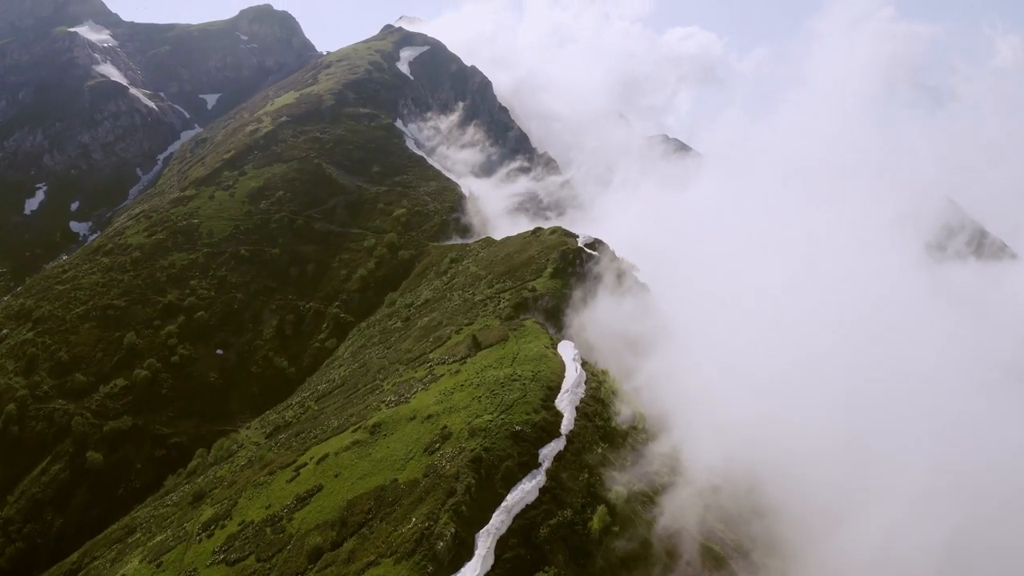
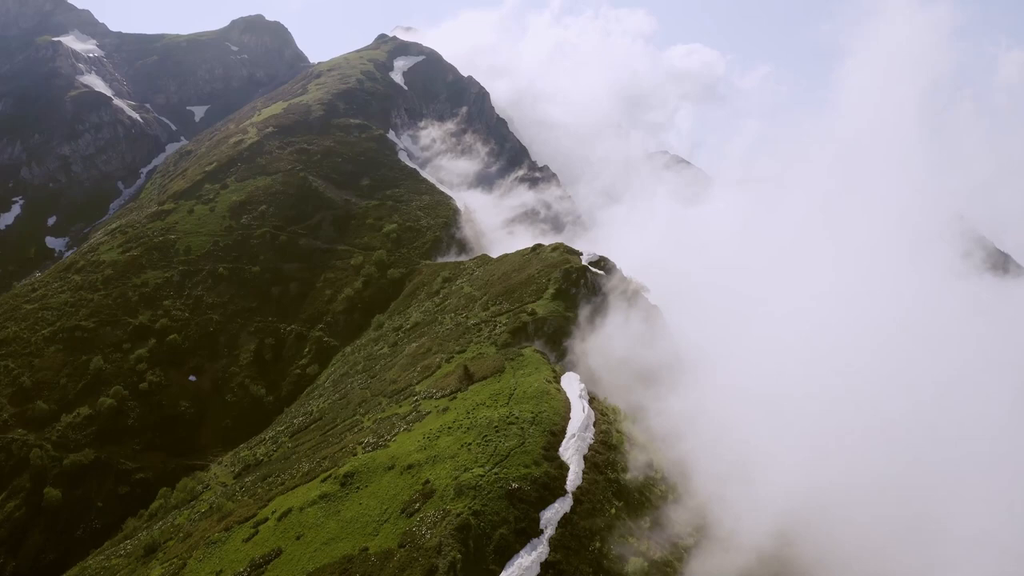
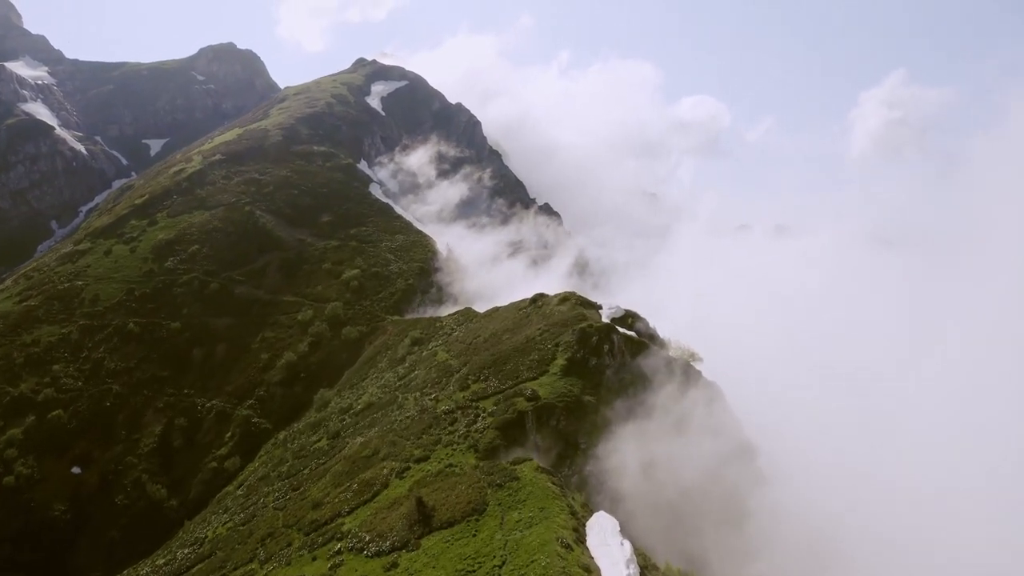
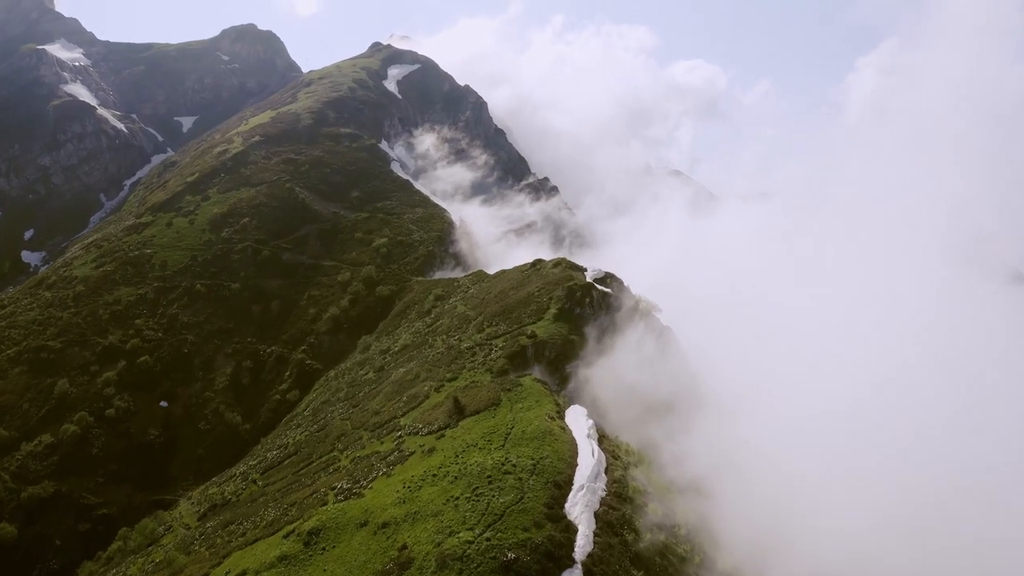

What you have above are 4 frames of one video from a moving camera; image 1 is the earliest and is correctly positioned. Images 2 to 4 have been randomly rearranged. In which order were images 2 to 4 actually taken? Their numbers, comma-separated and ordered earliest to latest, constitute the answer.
2, 4, 3
